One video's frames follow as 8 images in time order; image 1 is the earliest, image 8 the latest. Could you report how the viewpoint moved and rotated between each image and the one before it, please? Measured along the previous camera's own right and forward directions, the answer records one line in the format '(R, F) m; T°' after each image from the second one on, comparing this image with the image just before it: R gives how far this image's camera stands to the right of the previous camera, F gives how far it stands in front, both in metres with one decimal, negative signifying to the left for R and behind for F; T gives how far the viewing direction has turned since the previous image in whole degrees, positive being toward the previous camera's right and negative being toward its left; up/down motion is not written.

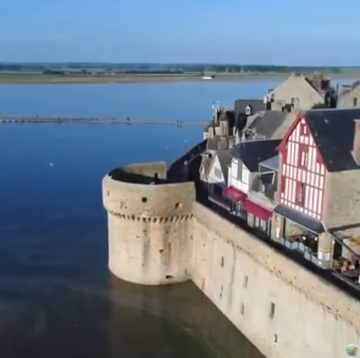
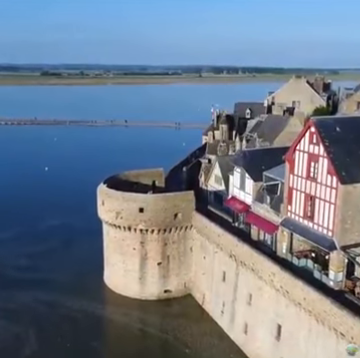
(-0.1, +1.6) m; 0°
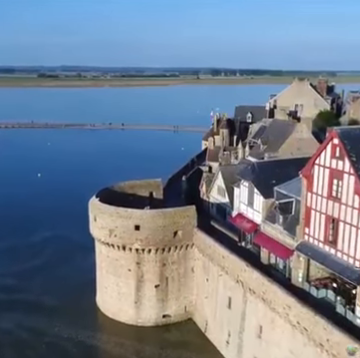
(-0.1, +2.7) m; 0°
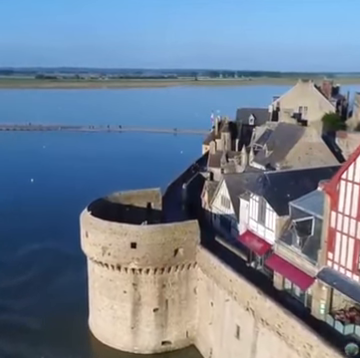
(-0.1, +2.6) m; 0°
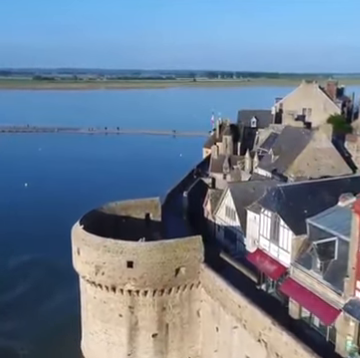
(-0.1, +2.3) m; 0°
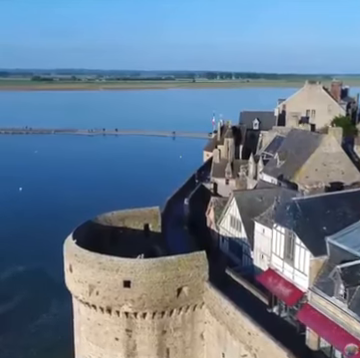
(-0.1, +1.9) m; 0°
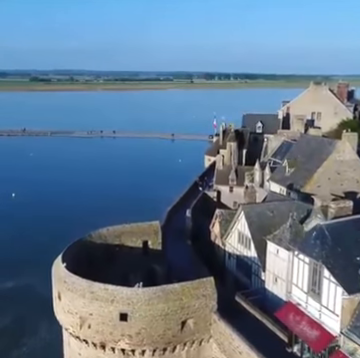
(-0.2, +2.4) m; 0°
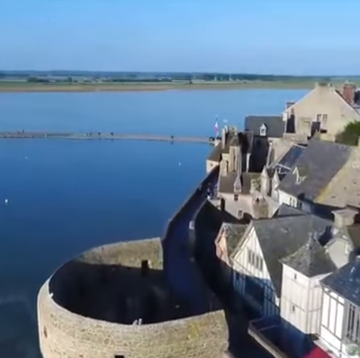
(-0.2, +2.4) m; 0°
